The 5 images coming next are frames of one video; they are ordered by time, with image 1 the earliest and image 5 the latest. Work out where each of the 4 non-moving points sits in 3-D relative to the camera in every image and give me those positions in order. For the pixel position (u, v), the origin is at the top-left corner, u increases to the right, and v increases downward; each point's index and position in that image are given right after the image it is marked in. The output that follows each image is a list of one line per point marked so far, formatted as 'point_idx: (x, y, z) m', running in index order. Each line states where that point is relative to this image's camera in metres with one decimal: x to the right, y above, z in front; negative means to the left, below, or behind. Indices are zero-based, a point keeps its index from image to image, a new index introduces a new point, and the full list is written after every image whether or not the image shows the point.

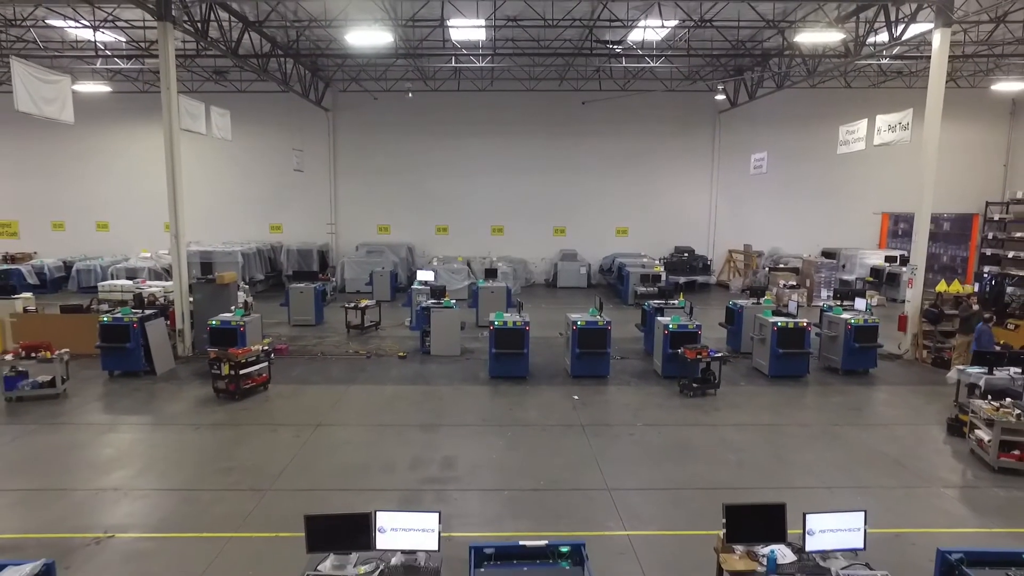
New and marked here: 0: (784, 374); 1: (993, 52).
0: (+4.9, -1.6, +10.1) m
1: (+14.3, +7.0, +16.7) m
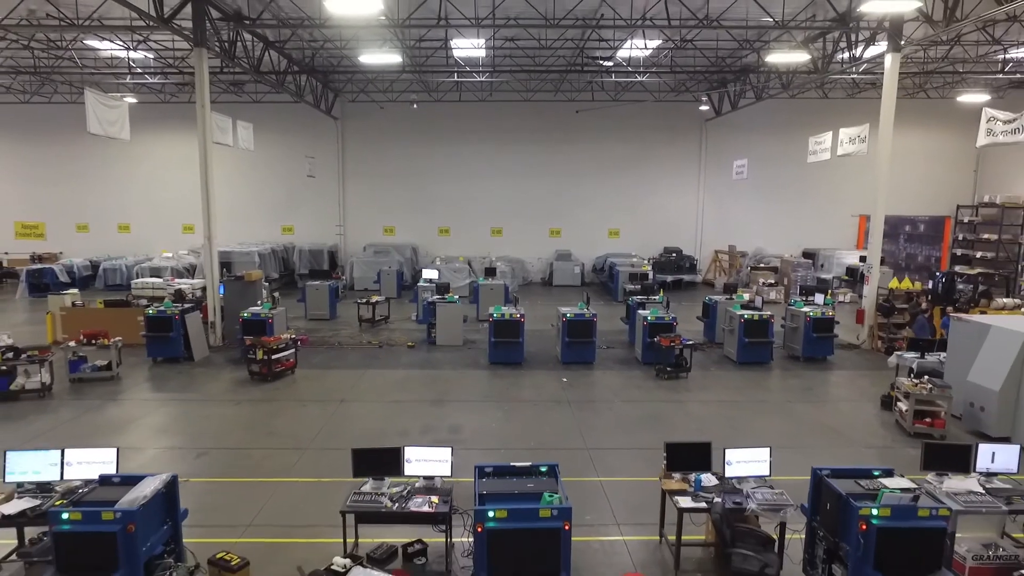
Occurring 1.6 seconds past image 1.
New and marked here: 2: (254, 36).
0: (+4.8, -1.5, +11.4) m
1: (+14.3, +7.0, +18.0) m
2: (-6.1, +5.9, +13.3) m
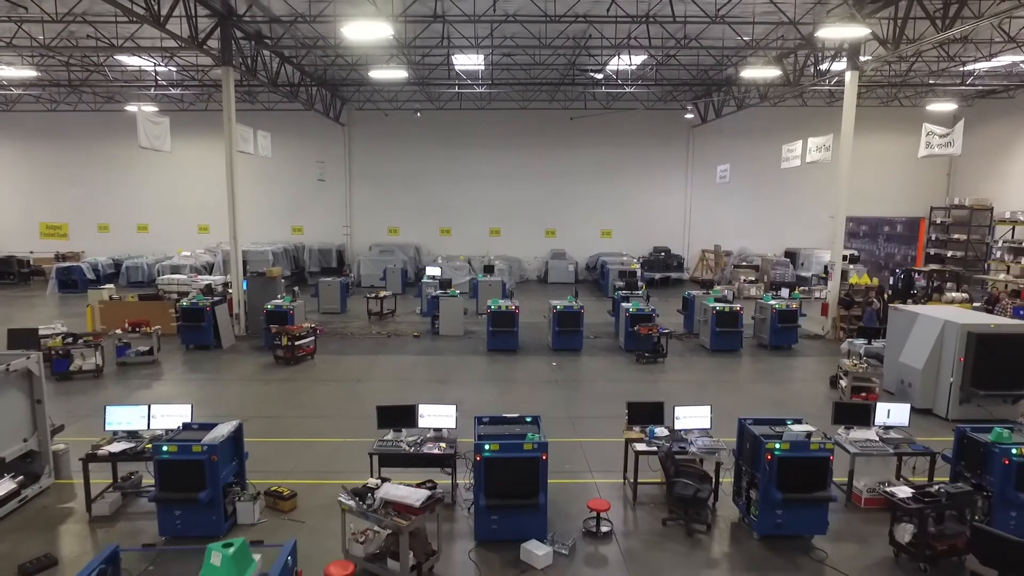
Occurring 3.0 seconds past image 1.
0: (+4.7, -1.4, +12.7) m
1: (+14.2, +7.1, +19.3) m
2: (-6.2, +6.1, +14.6) m
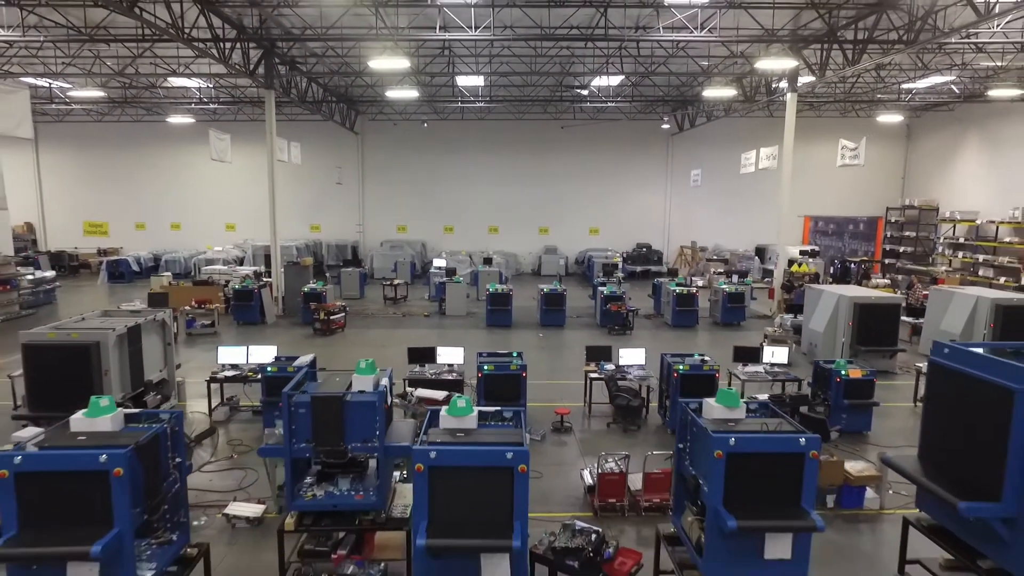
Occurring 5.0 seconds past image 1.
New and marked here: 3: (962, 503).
0: (+4.6, -1.0, +15.2) m
1: (+14.0, +7.5, +21.8) m
2: (-6.3, +6.4, +17.1) m
3: (+3.1, -1.5, +3.8) m
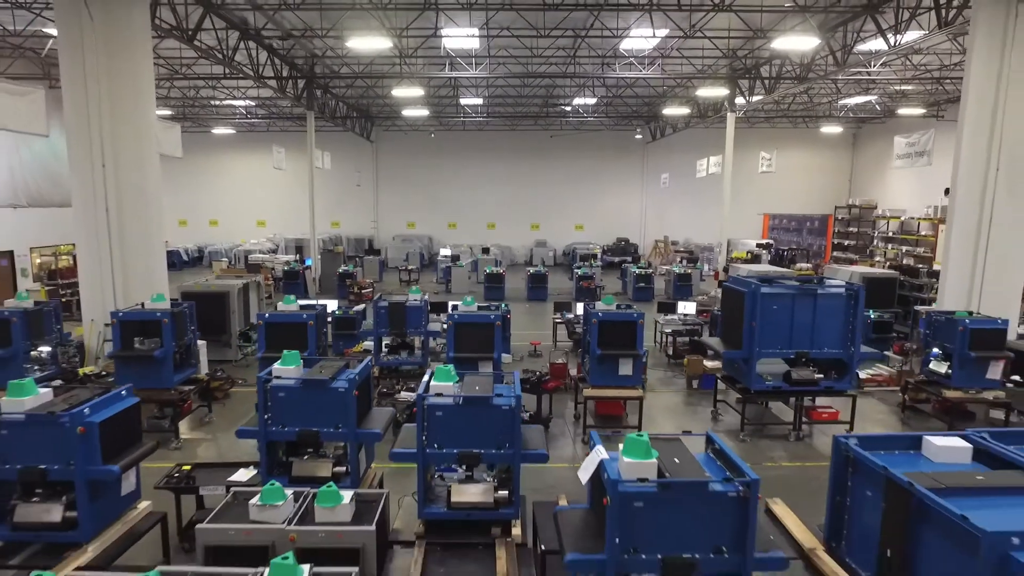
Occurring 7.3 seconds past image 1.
0: (+4.4, -0.4, +19.0) m
1: (+13.8, +8.1, +25.6) m
2: (-6.6, +7.0, +20.9) m
3: (+2.8, -0.8, +7.6) m
